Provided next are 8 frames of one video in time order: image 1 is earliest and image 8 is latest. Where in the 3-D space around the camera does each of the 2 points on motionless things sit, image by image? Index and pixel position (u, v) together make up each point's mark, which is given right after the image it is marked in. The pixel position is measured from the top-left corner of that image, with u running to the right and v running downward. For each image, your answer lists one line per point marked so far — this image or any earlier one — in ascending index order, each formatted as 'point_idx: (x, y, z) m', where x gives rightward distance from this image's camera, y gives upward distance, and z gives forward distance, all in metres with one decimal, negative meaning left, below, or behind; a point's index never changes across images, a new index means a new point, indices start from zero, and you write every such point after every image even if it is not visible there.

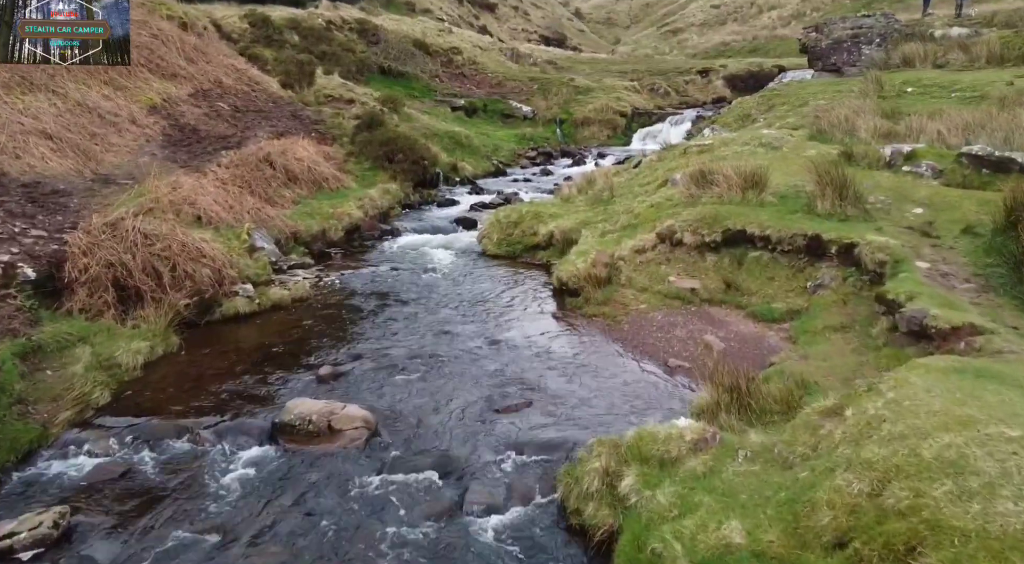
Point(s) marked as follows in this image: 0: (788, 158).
0: (+5.0, +2.2, +13.3) m
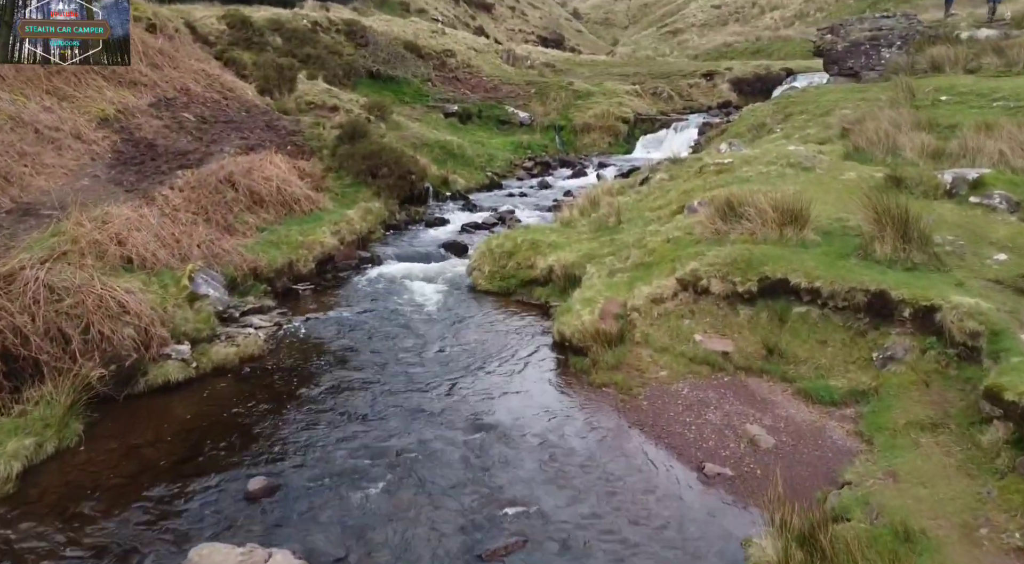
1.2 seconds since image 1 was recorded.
0: (+4.9, +1.6, +11.5) m
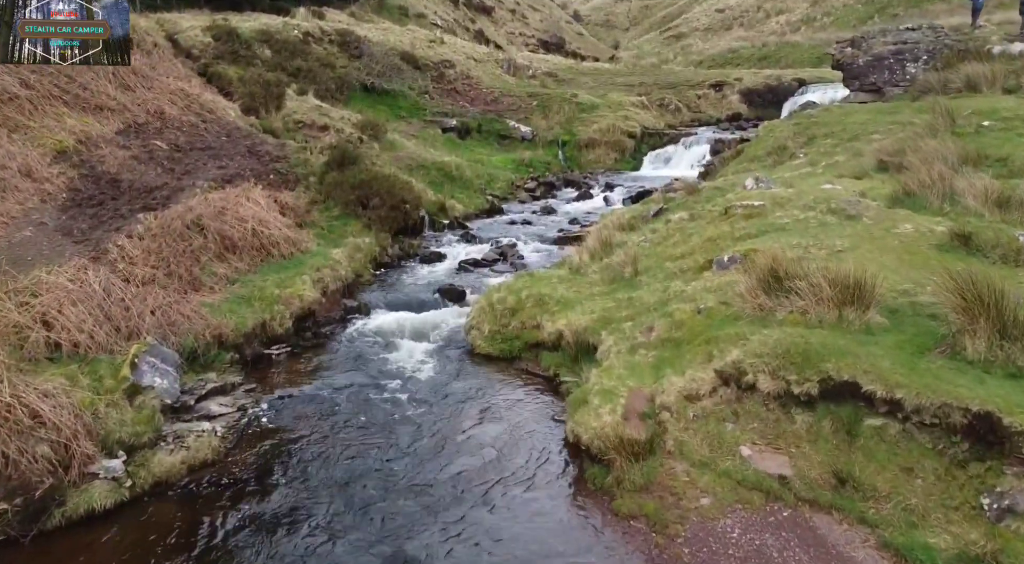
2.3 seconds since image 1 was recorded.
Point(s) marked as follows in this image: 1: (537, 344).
0: (+5.0, +0.6, +9.9) m
1: (+0.4, -0.9, +11.0) m
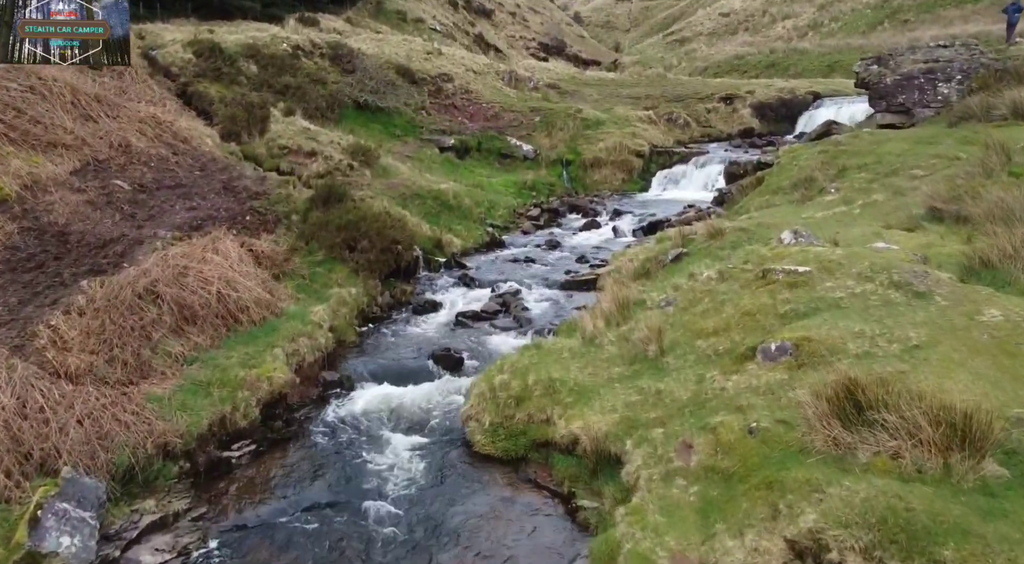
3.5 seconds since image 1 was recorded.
0: (+5.0, -0.5, +8.2) m
1: (+0.4, -2.1, +9.3) m
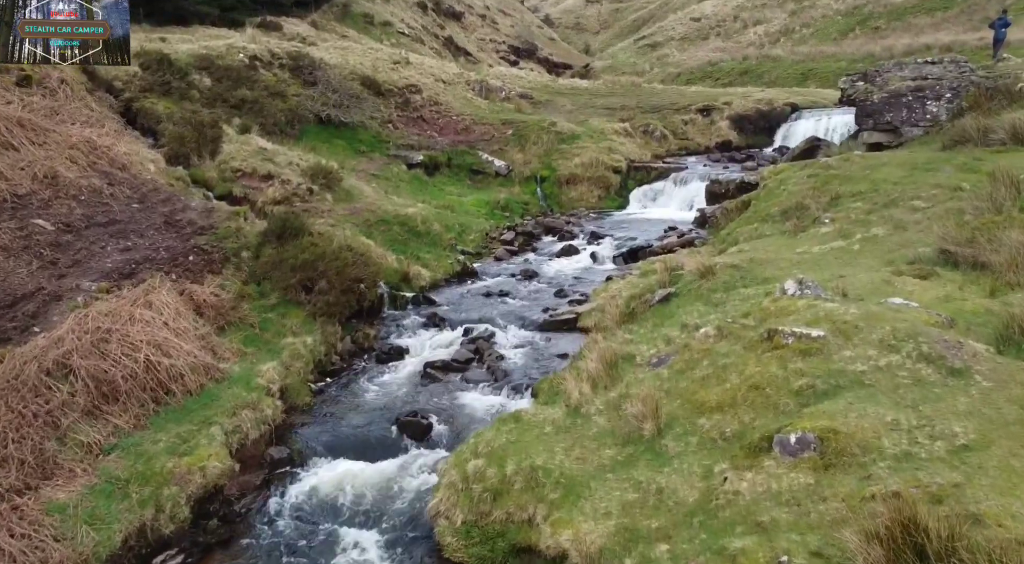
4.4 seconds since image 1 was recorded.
0: (+4.8, -1.4, +7.0) m
1: (+0.2, -2.9, +7.9) m
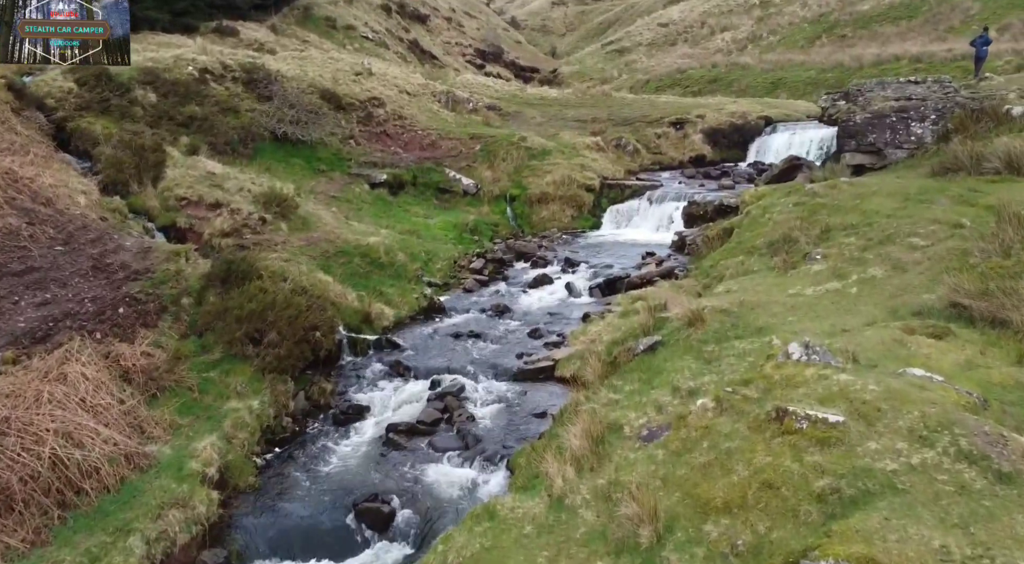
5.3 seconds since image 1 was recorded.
0: (+4.6, -2.2, +5.9) m
1: (0.0, -3.8, +6.5) m
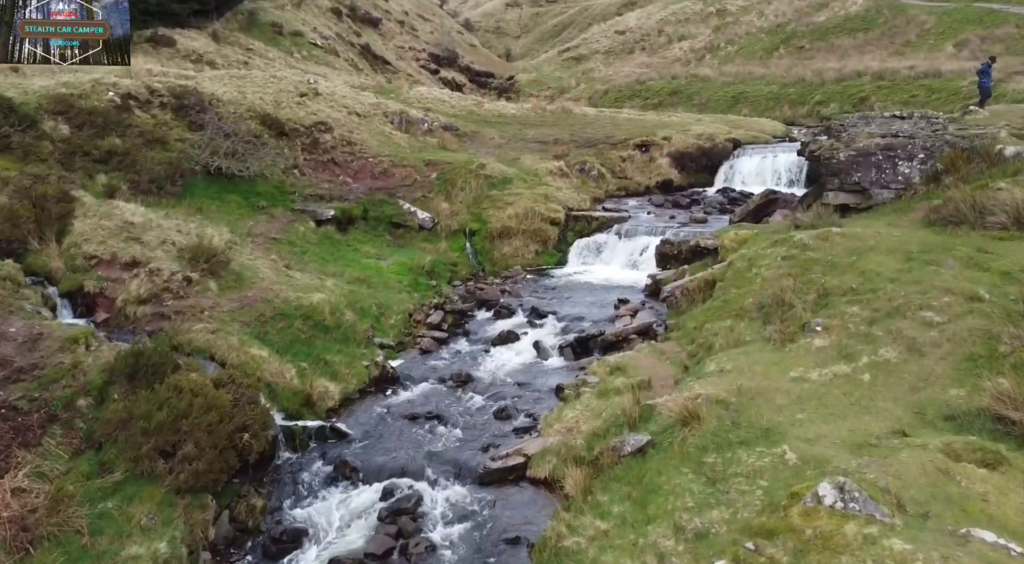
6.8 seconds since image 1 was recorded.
0: (+4.6, -3.7, +4.1) m
1: (-0.1, -5.3, +4.5) m
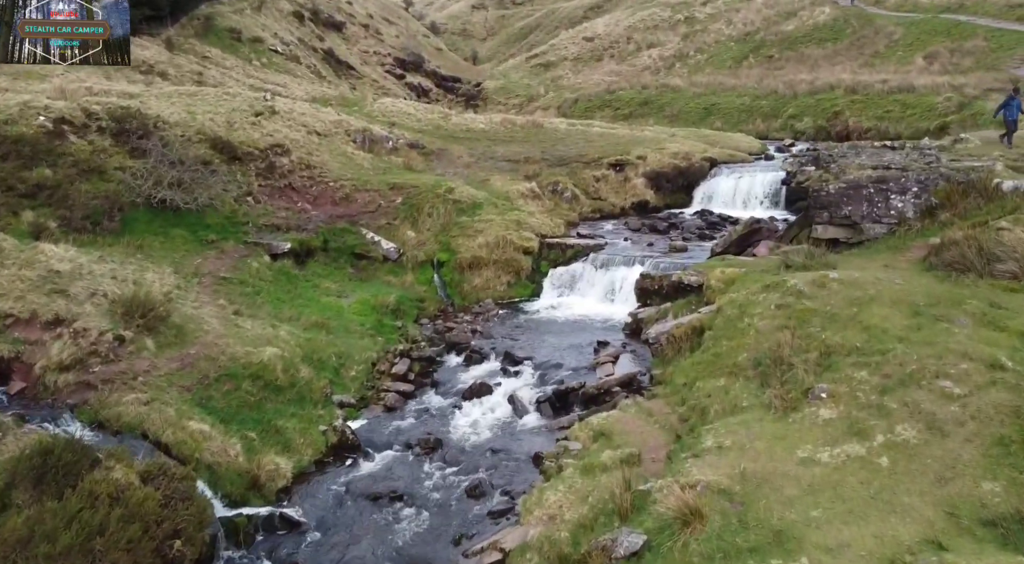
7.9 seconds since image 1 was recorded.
0: (+4.6, -4.7, +2.8) m
1: (-0.1, -6.4, +3.0) m
